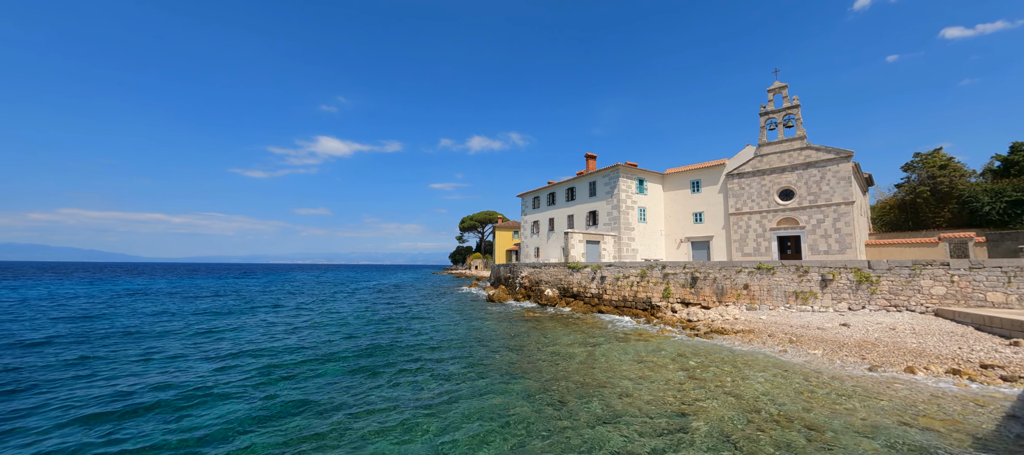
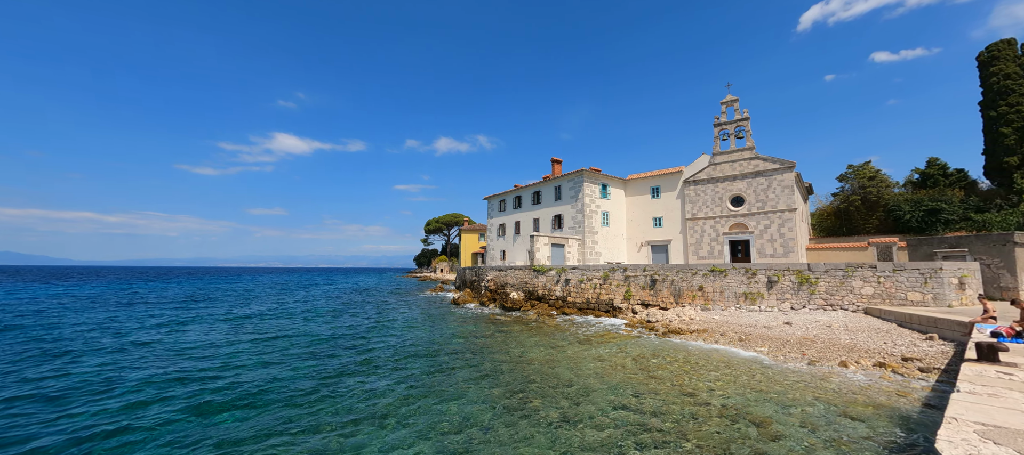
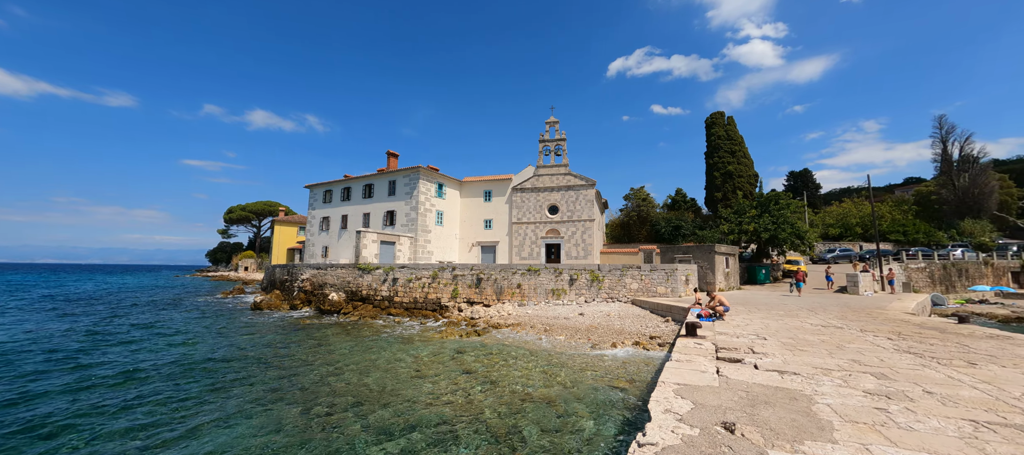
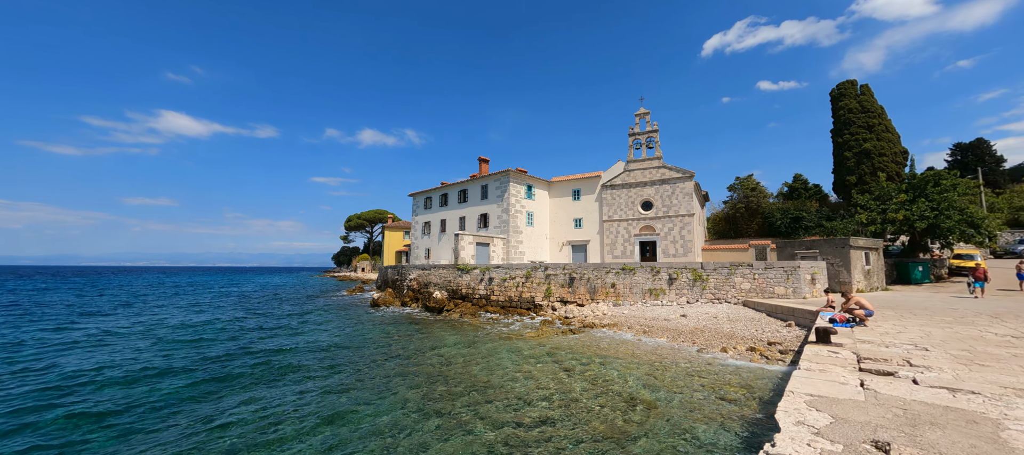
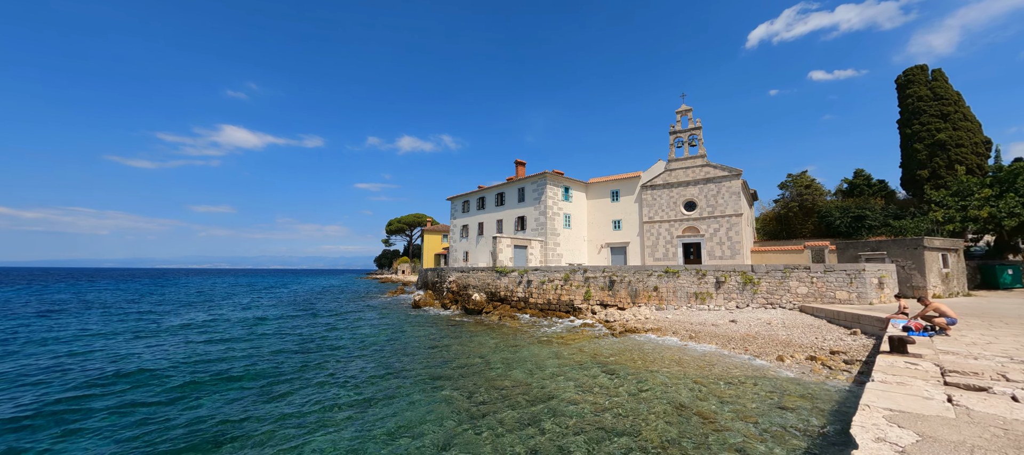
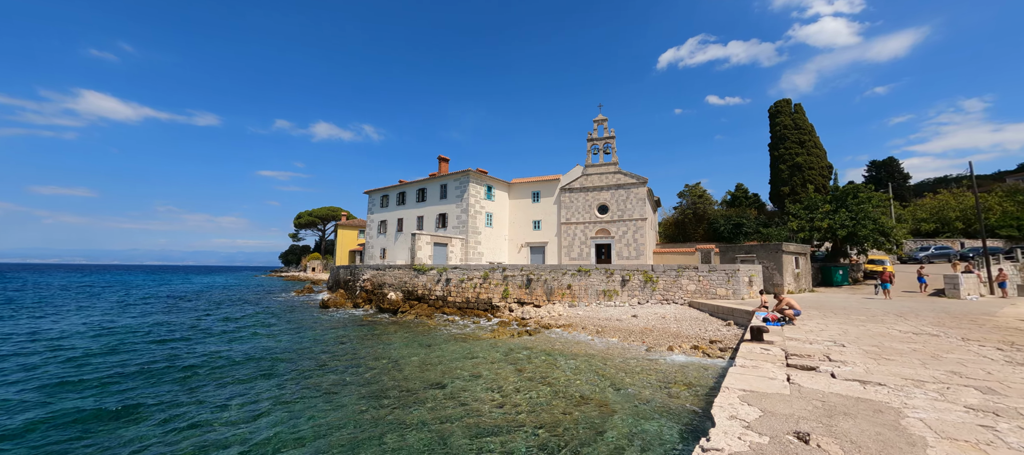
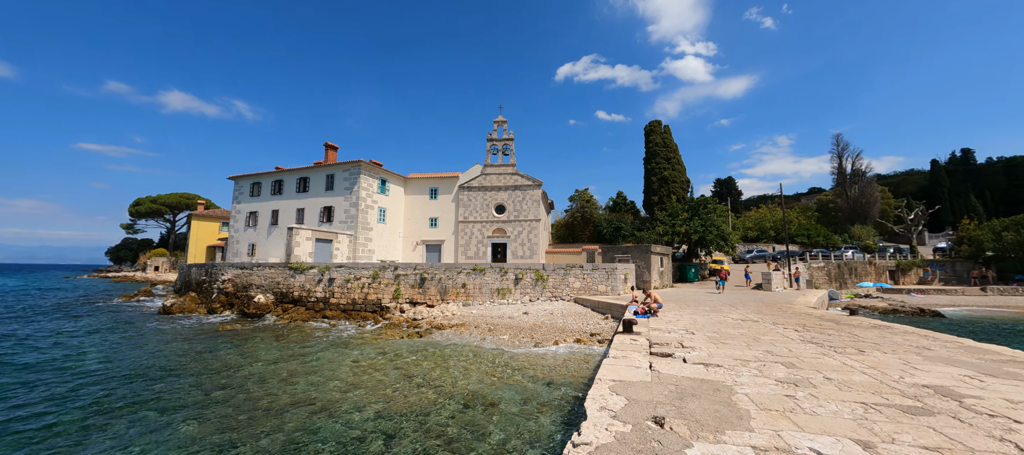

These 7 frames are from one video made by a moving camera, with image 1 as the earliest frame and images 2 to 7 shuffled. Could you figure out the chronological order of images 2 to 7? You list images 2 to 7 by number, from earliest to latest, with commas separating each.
2, 5, 4, 6, 3, 7
